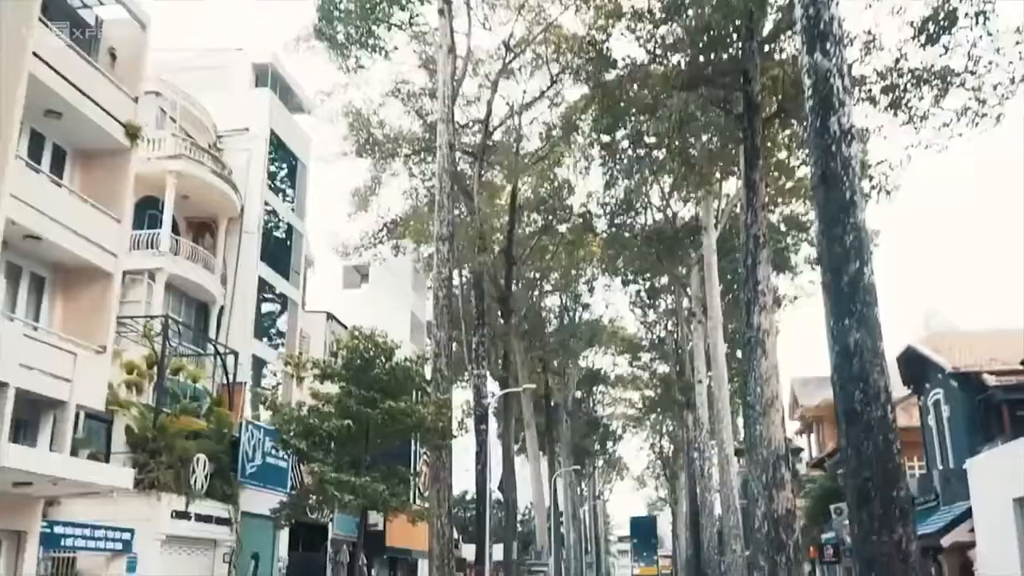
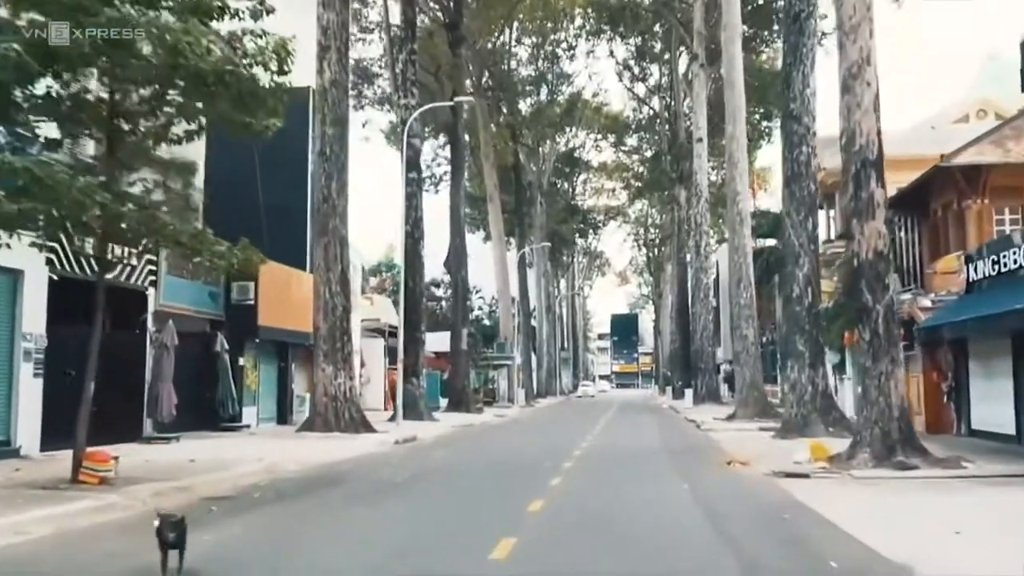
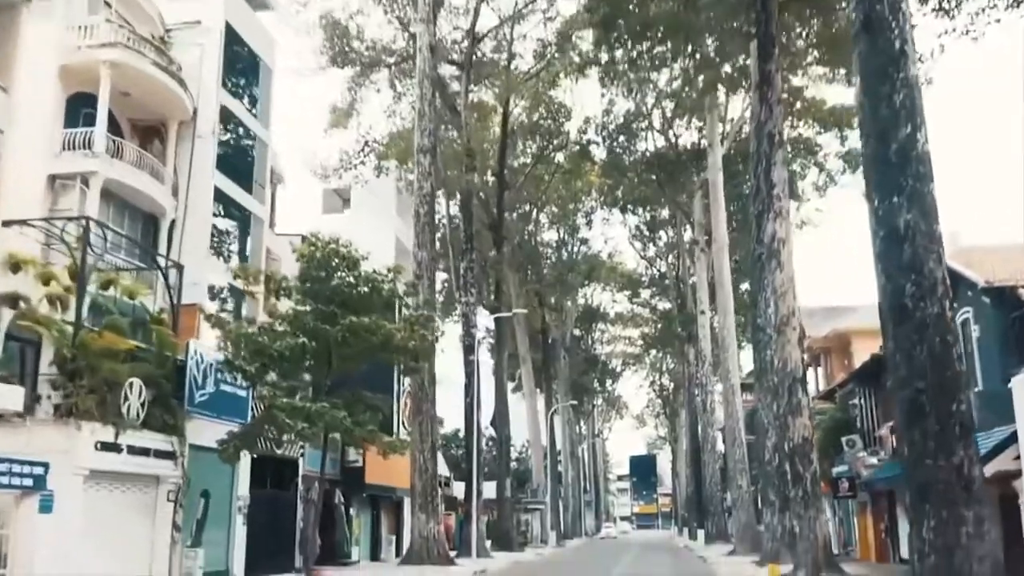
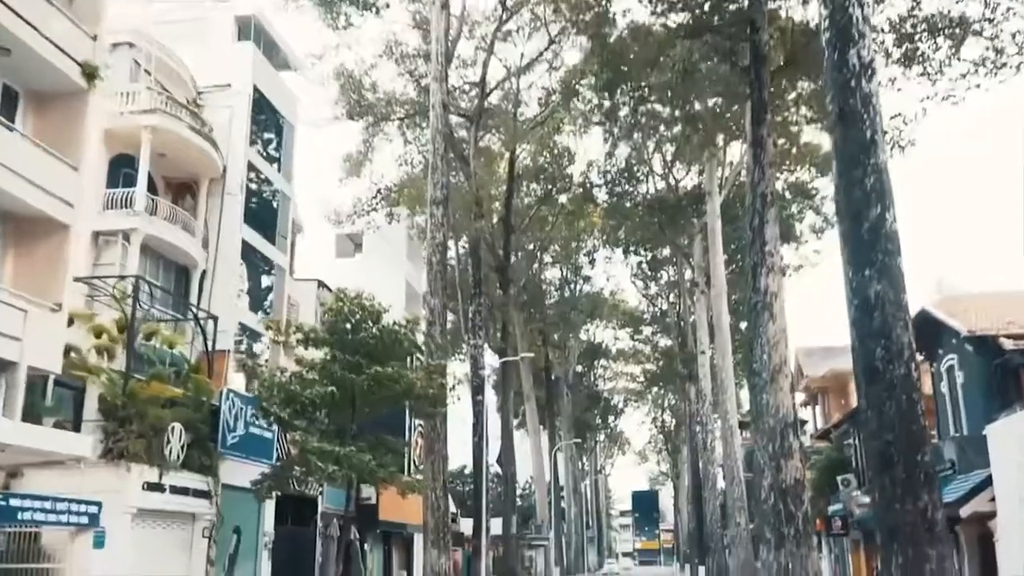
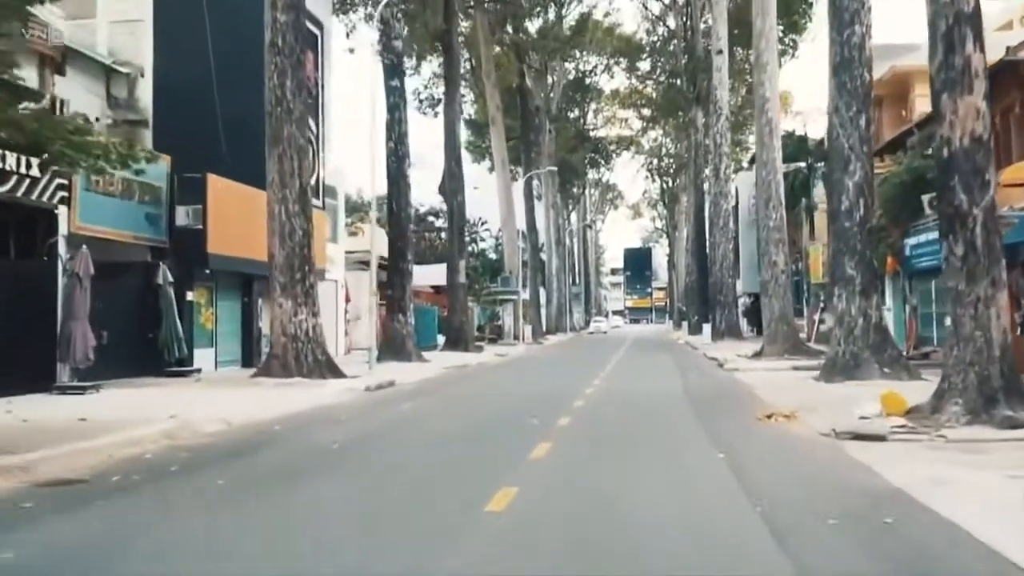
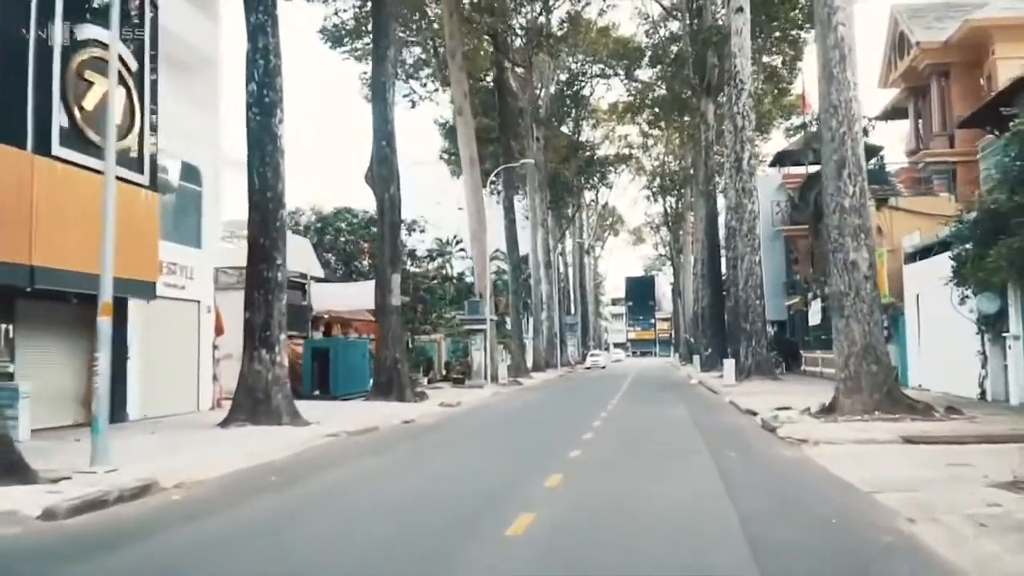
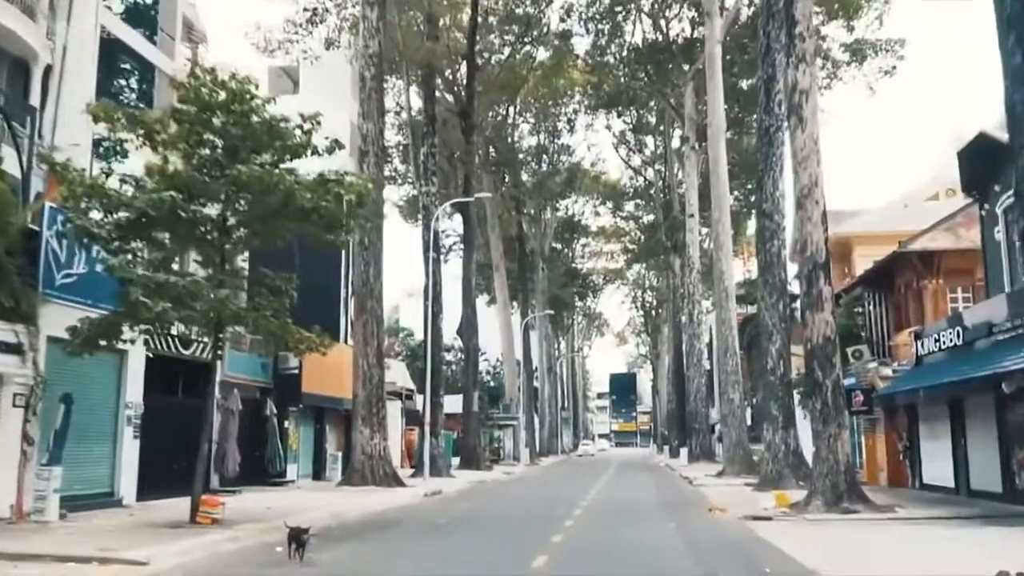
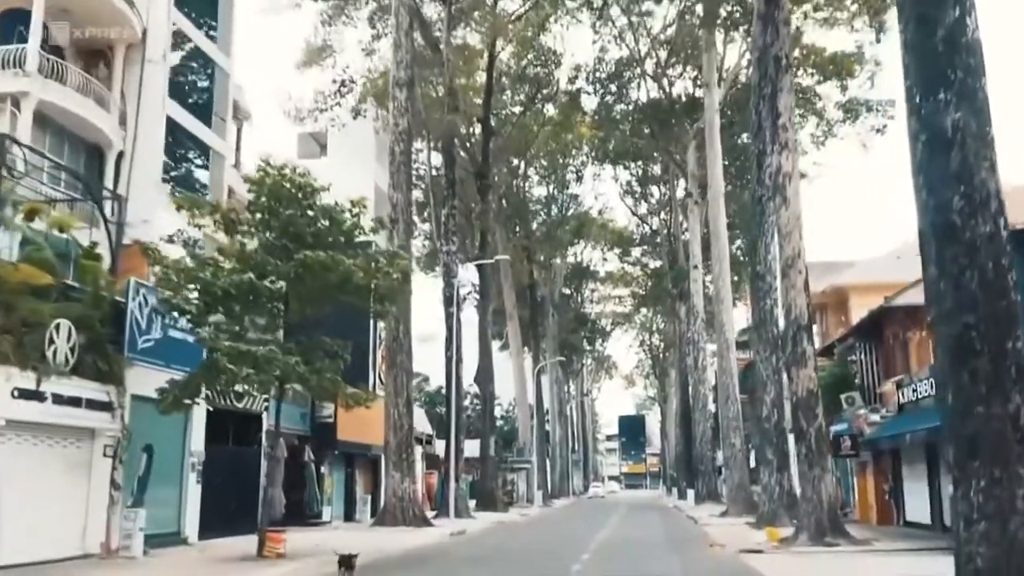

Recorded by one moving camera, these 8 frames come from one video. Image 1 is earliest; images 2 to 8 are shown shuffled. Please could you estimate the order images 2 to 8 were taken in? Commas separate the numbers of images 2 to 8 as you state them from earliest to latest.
4, 3, 8, 7, 2, 5, 6
